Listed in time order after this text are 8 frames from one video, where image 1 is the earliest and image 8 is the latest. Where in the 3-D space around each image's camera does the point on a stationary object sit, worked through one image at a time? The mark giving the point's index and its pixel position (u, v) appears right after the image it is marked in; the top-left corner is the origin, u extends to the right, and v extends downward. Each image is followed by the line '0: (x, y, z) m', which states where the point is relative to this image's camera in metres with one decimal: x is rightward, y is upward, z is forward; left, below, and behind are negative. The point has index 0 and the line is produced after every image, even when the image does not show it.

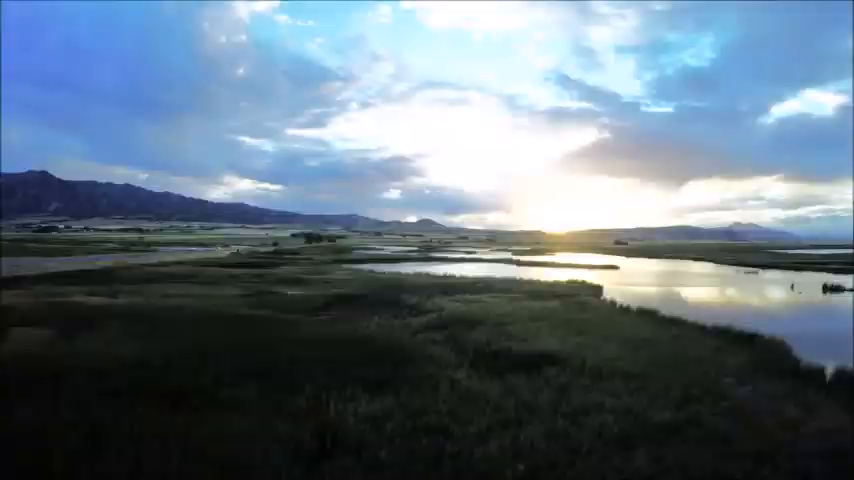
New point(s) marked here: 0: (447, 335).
0: (+0.6, -3.1, +17.3) m
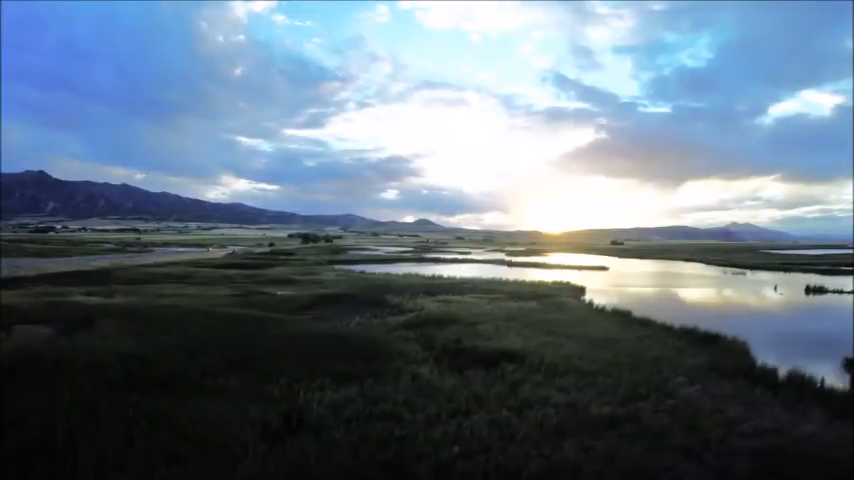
0: (-0.3, -3.3, +18.3) m
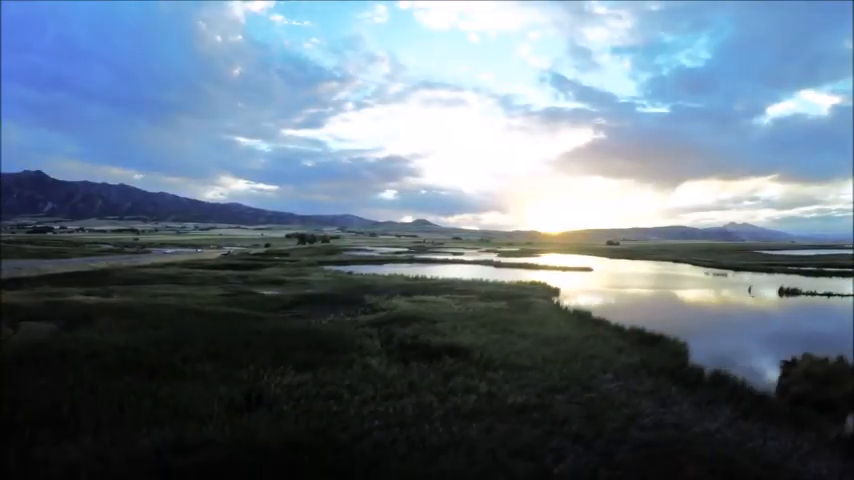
0: (-1.8, -3.5, +20.3) m
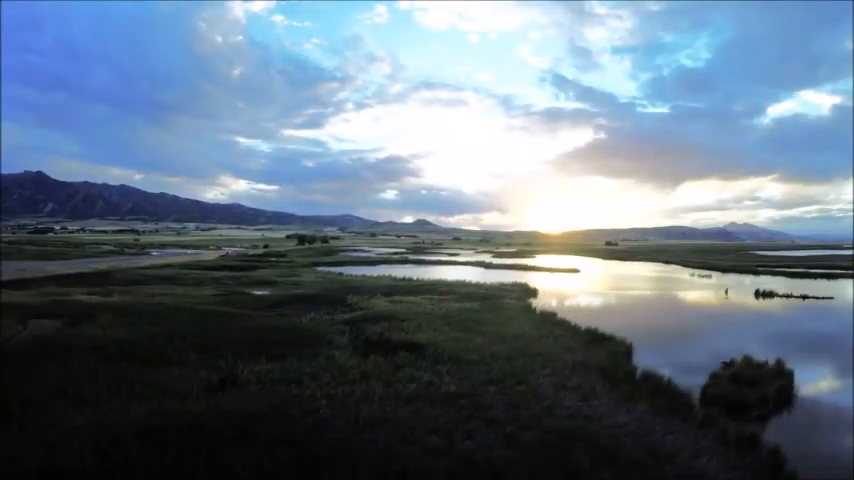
0: (-3.1, -3.7, +22.3) m
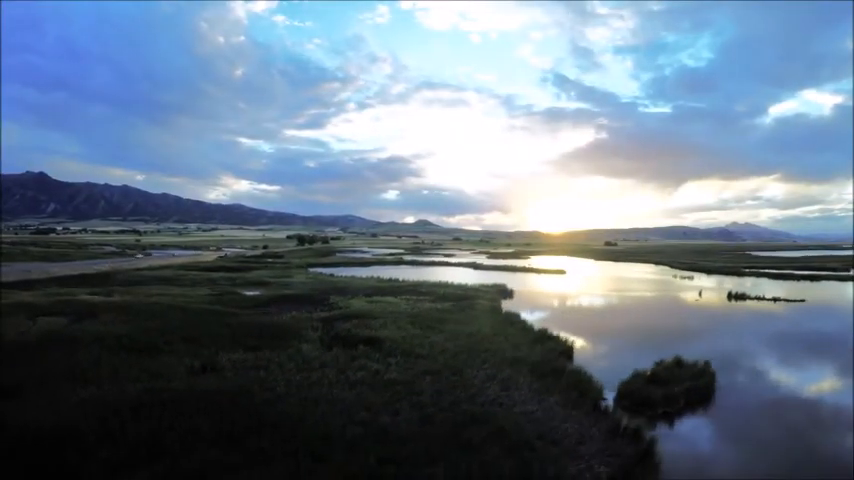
0: (-4.7, -4.0, +24.7) m
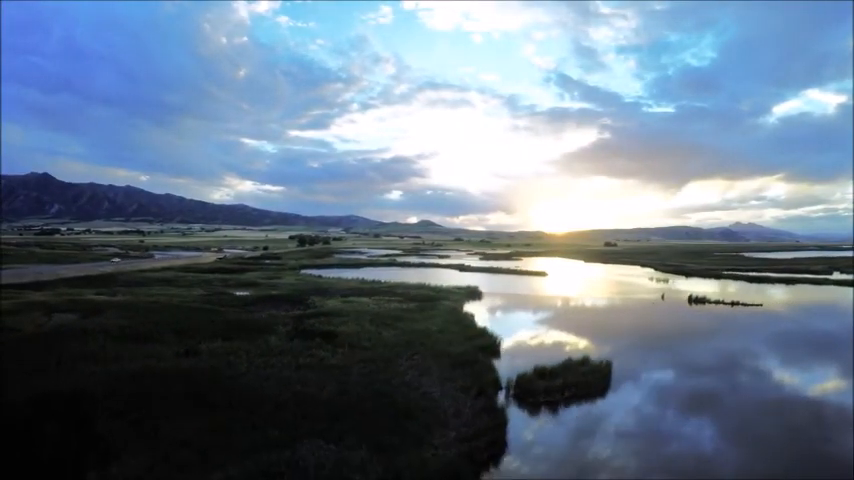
0: (-7.1, -4.4, +28.4) m
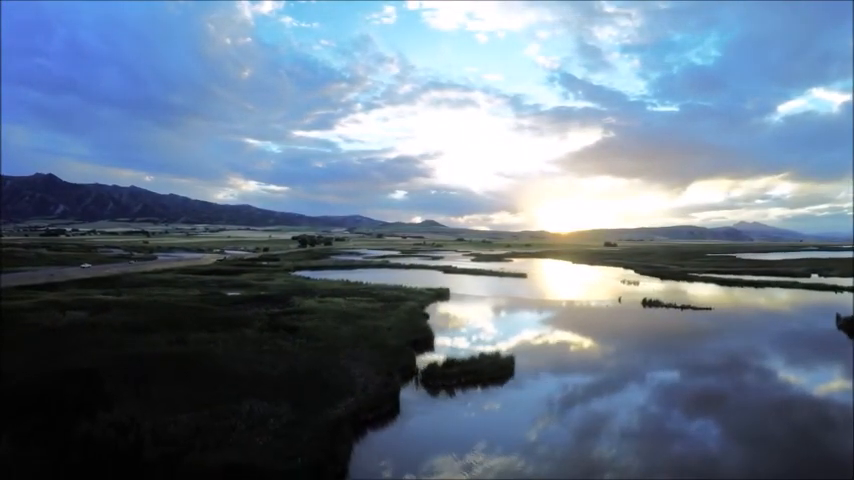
0: (-9.8, -5.0, +33.2) m
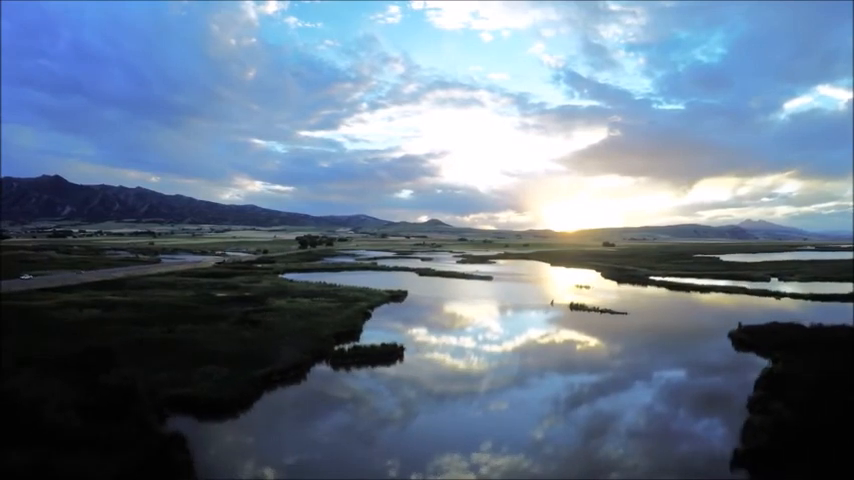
0: (-14.6, -6.0, +41.8) m
